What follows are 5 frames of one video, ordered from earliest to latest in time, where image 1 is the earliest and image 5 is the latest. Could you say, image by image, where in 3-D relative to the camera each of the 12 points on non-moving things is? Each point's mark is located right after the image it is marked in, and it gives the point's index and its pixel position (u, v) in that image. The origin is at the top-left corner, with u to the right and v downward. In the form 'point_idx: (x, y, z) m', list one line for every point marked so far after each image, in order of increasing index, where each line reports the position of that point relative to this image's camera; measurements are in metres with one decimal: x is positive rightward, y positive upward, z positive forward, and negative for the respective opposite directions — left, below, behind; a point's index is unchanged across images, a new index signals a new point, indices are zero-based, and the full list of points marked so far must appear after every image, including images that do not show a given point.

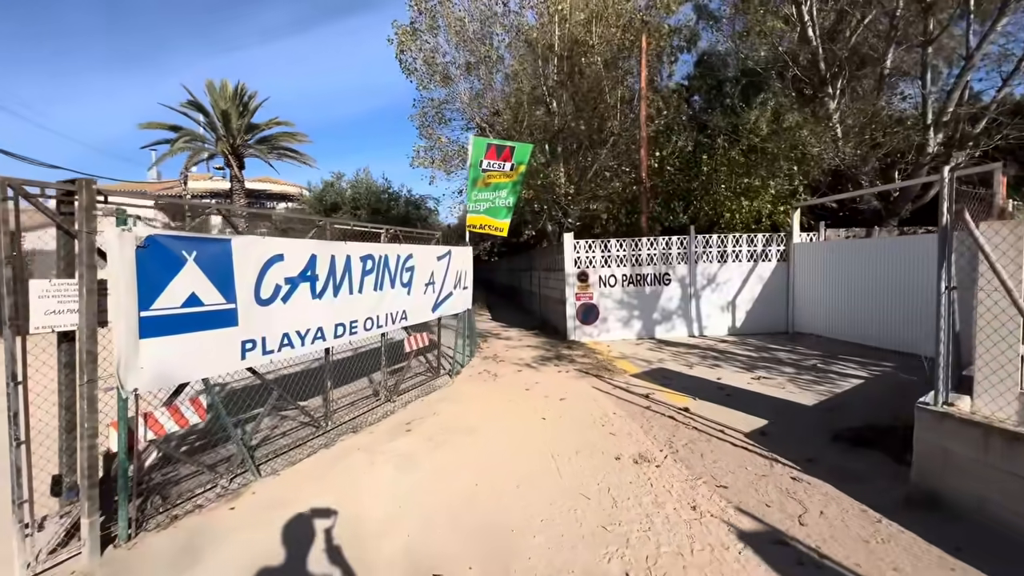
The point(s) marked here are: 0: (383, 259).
0: (-1.7, +0.4, +6.0) m
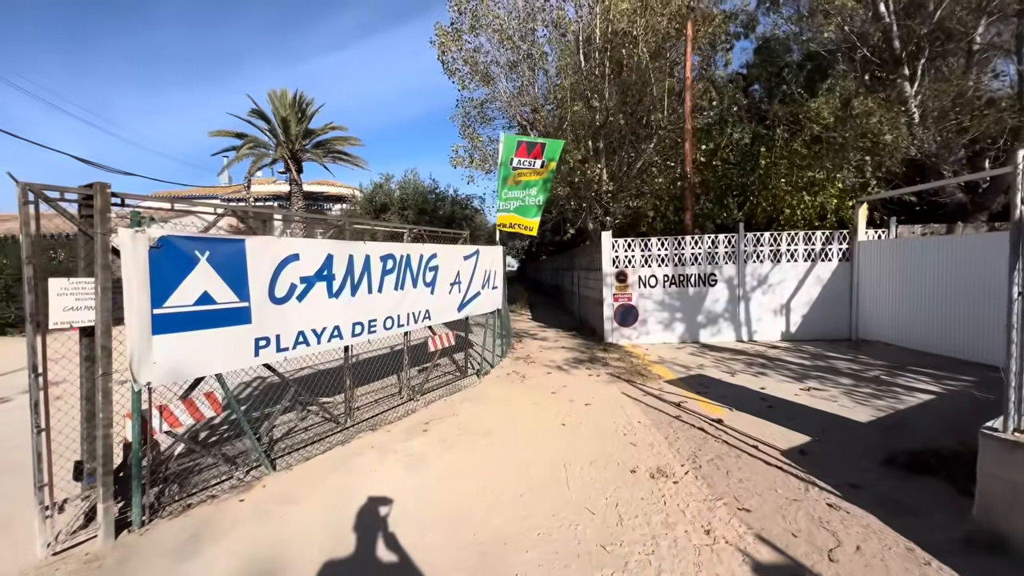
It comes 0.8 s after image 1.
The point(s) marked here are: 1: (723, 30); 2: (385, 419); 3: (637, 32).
0: (-1.4, +0.4, +6.0) m
1: (+7.3, +9.0, +15.6) m
2: (-1.6, -1.7, +5.7) m
3: (+3.6, +7.3, +12.8) m
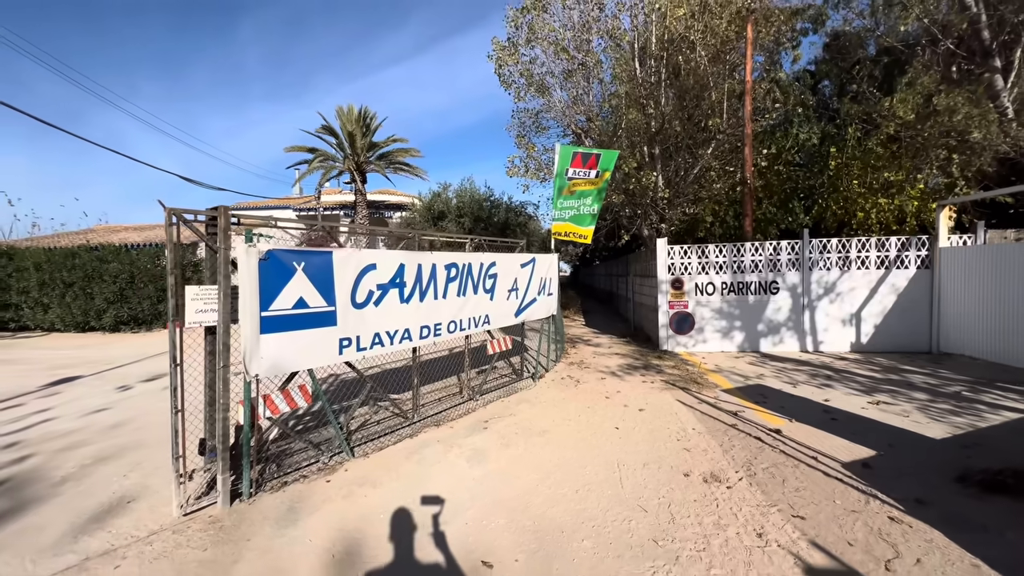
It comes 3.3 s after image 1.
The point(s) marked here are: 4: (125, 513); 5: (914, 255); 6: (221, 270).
0: (-0.6, +0.3, +6.4) m
1: (+9.2, +8.7, +15.1) m
2: (-0.9, -1.7, +6.1) m
3: (+5.1, +7.1, +12.7) m
4: (-3.3, -1.9, +3.8) m
5: (+8.7, +0.7, +9.7) m
6: (-2.4, +0.2, +3.8) m
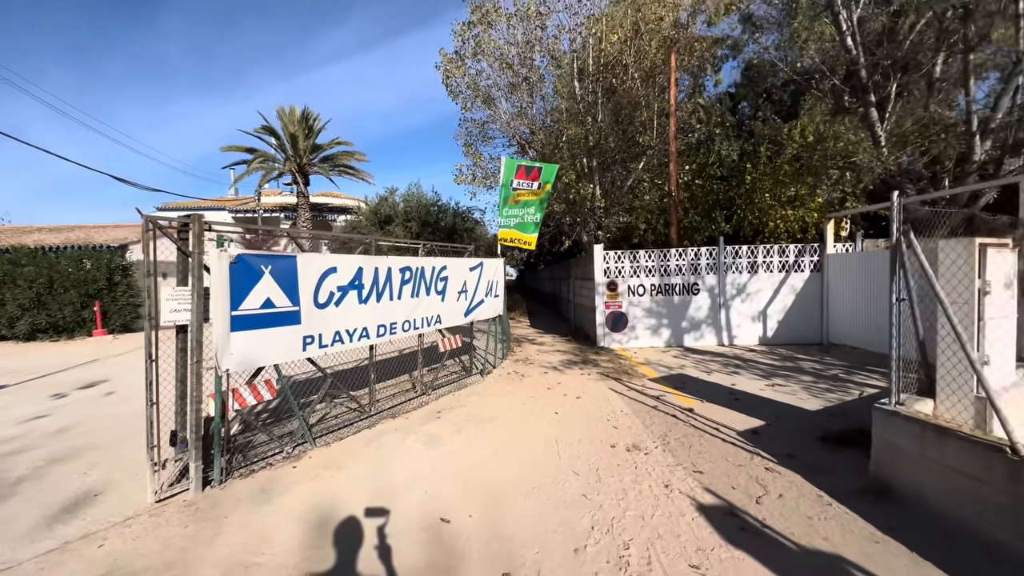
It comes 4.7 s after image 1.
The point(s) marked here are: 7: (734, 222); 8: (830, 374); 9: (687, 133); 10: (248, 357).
0: (-1.4, +0.3, +6.9) m
1: (+7.3, +8.7, +16.8) m
2: (-1.6, -1.8, +6.6) m
3: (+3.5, +7.0, +13.9) m
4: (-3.7, -1.9, +4.0) m
5: (+7.4, +0.7, +11.3) m
6: (-2.9, +0.1, +4.1) m
7: (+6.9, +2.1, +14.2) m
8: (+5.8, -1.6, +8.2) m
9: (+6.1, +5.4, +15.7) m
10: (-2.6, -0.7, +4.4) m
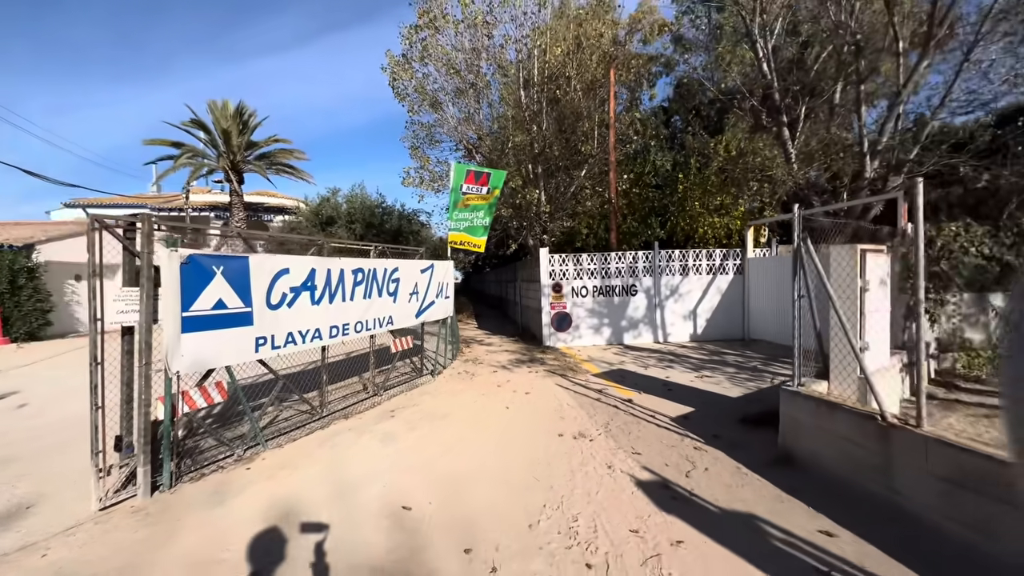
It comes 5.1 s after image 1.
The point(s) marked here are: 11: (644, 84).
0: (-2.2, +0.2, +7.0) m
1: (+5.3, +8.6, +17.9) m
2: (-2.3, -1.8, +6.7) m
3: (+1.9, +6.9, +14.6) m
4: (-4.1, -1.9, +3.8) m
5: (+6.1, +0.7, +12.4) m
6: (-3.3, +0.1, +4.0) m
7: (+5.1, +2.0, +15.3) m
8: (+4.8, -1.6, +9.2) m
9: (+4.2, +5.4, +16.6) m
10: (-3.0, -0.7, +4.4) m
11: (+5.4, +8.5, +18.8) m
